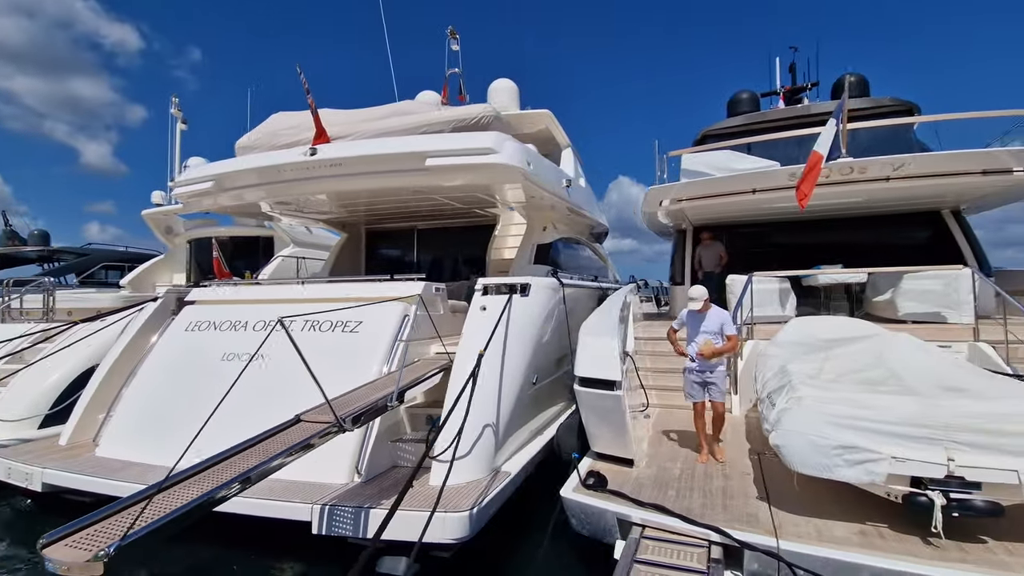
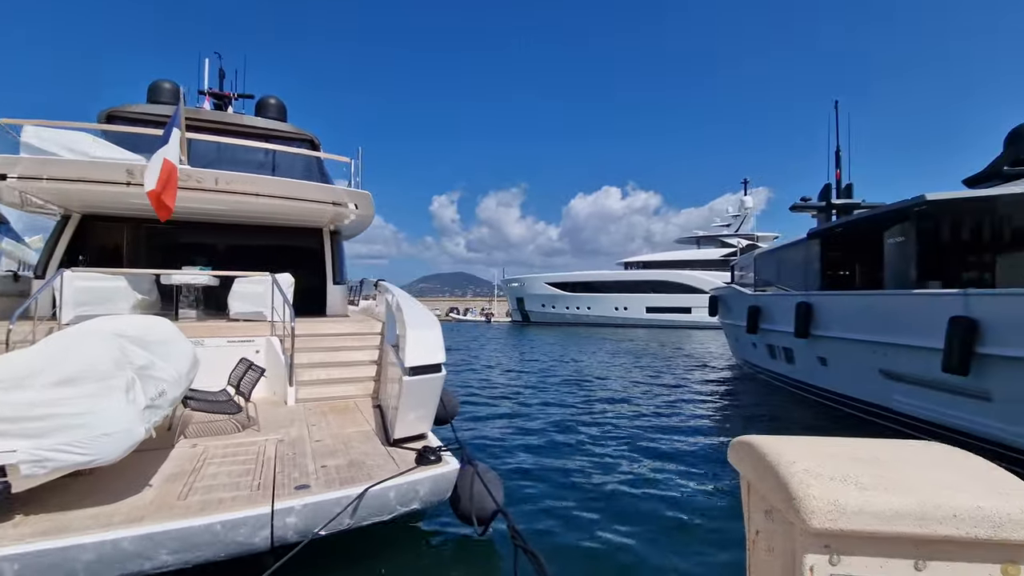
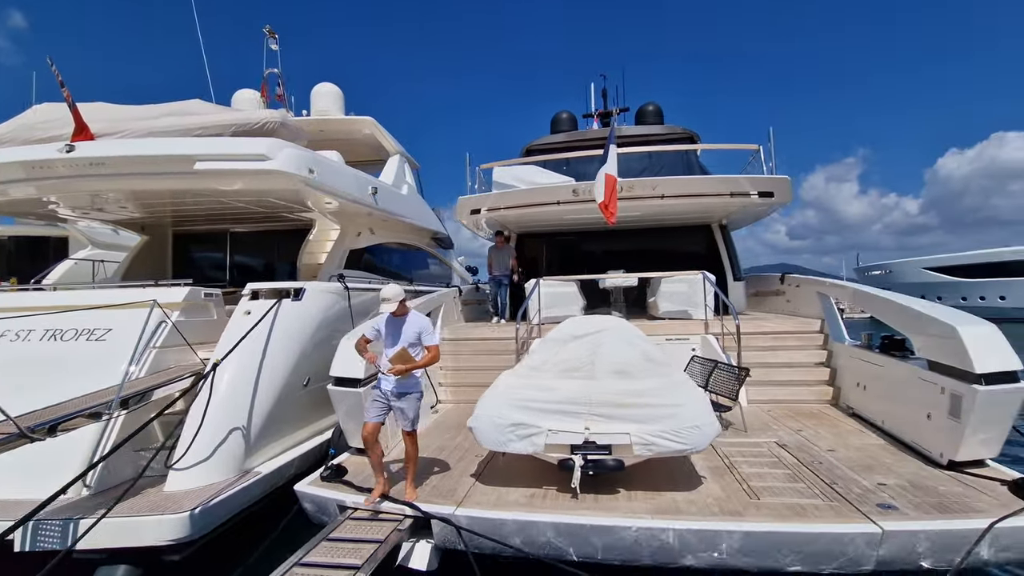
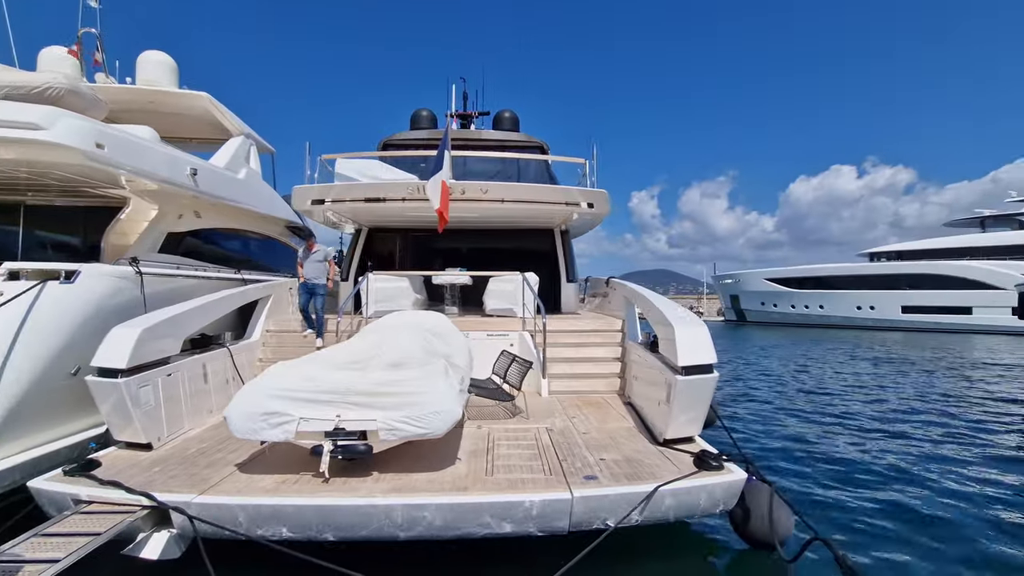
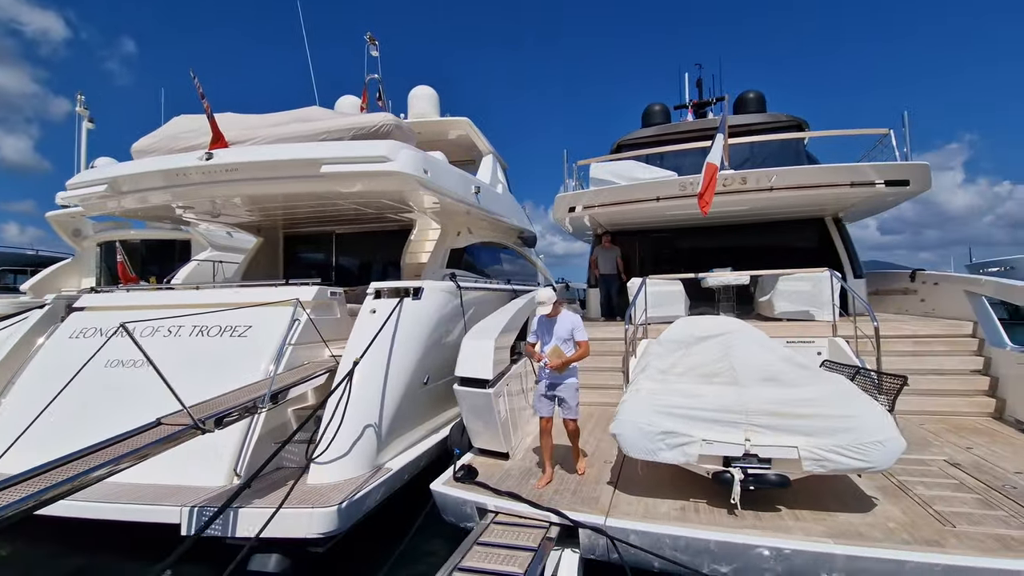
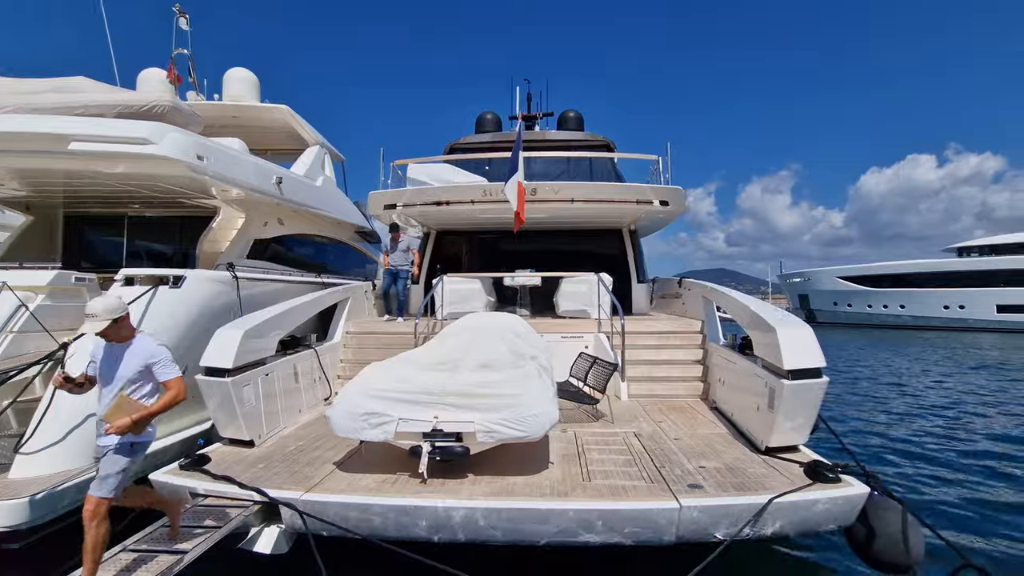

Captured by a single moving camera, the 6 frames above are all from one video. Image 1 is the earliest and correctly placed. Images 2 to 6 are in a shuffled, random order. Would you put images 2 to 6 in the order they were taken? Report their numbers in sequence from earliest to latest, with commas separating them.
5, 3, 6, 4, 2
